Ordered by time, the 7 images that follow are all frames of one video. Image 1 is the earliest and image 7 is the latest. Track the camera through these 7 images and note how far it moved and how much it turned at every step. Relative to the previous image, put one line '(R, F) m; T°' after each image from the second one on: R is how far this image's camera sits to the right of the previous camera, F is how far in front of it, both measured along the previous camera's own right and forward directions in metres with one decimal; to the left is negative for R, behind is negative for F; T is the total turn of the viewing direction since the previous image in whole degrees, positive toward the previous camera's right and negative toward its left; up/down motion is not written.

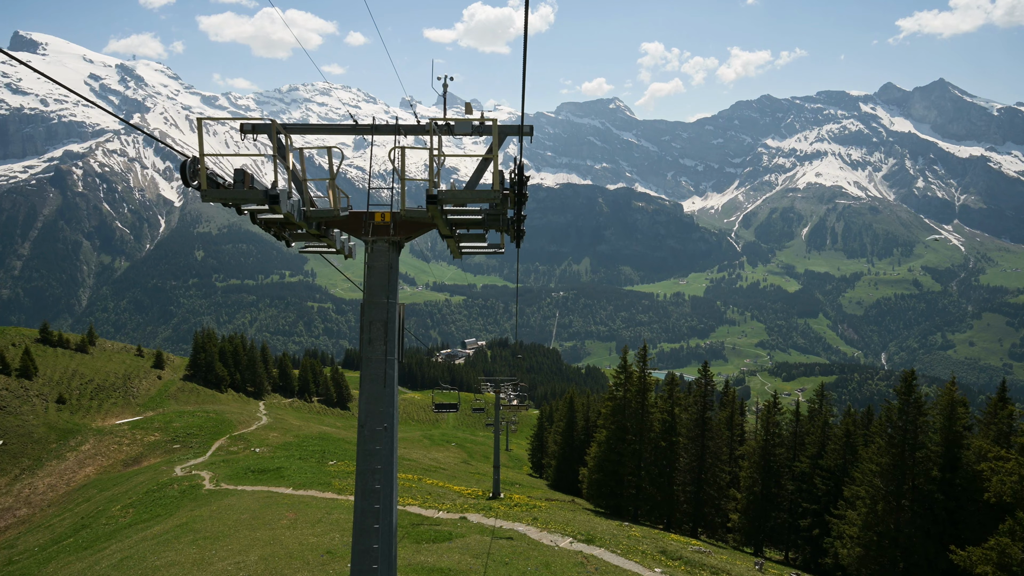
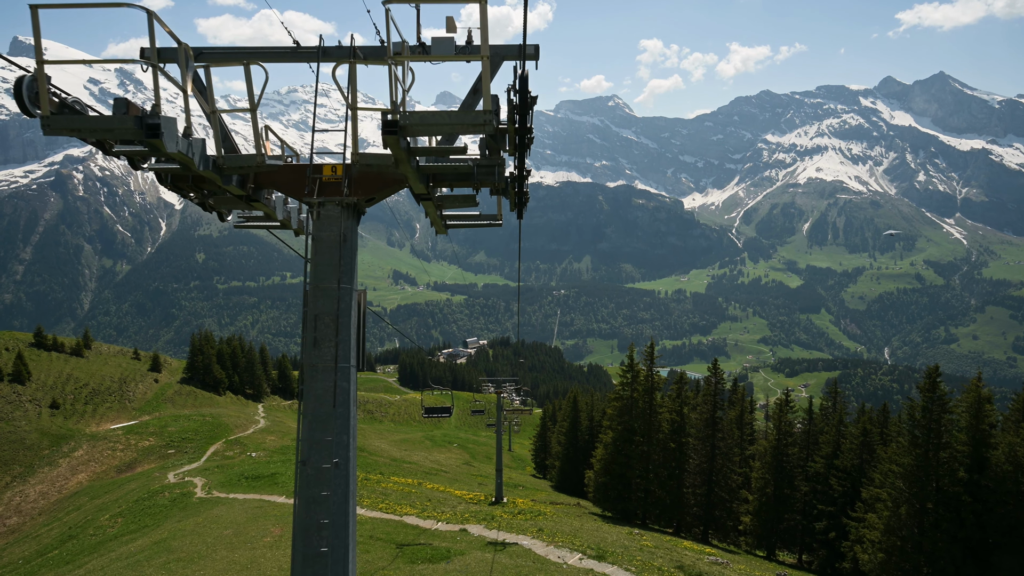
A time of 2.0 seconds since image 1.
(0.0, +2.1) m; 0°
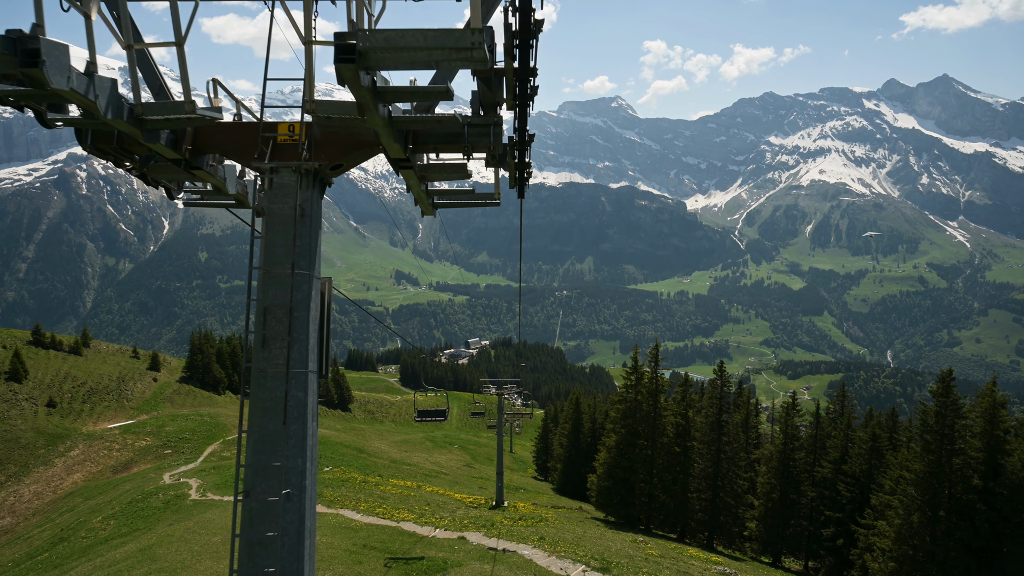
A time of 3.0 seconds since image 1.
(0.0, +1.1) m; 0°
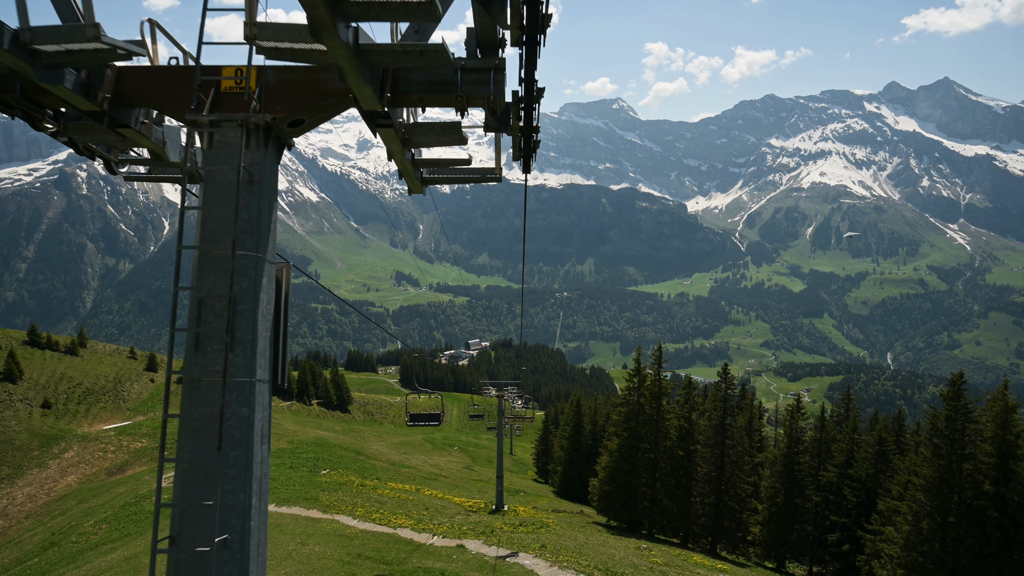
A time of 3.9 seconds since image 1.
(0.0, +0.9) m; 0°
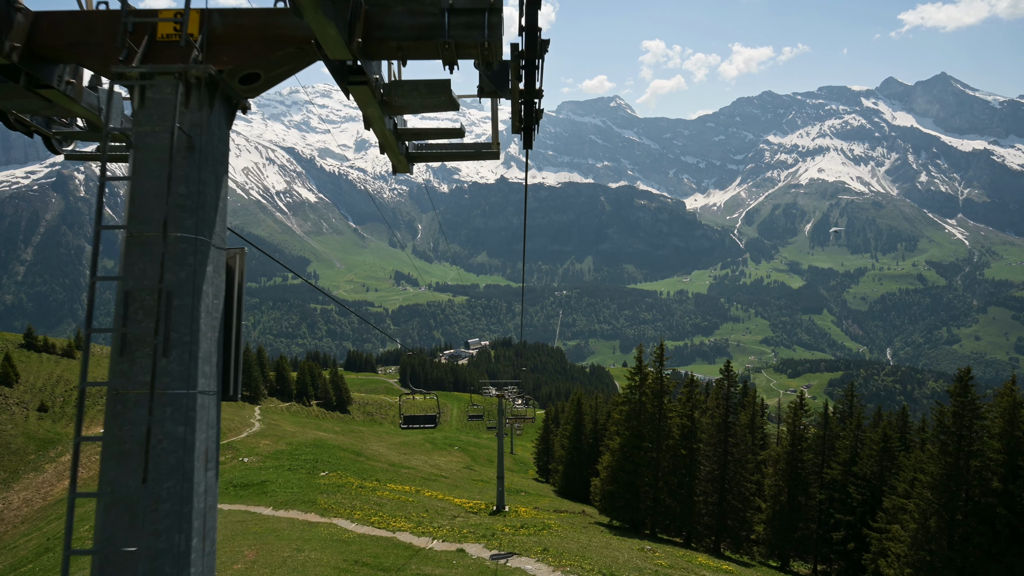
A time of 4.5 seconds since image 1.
(0.0, +0.6) m; 0°
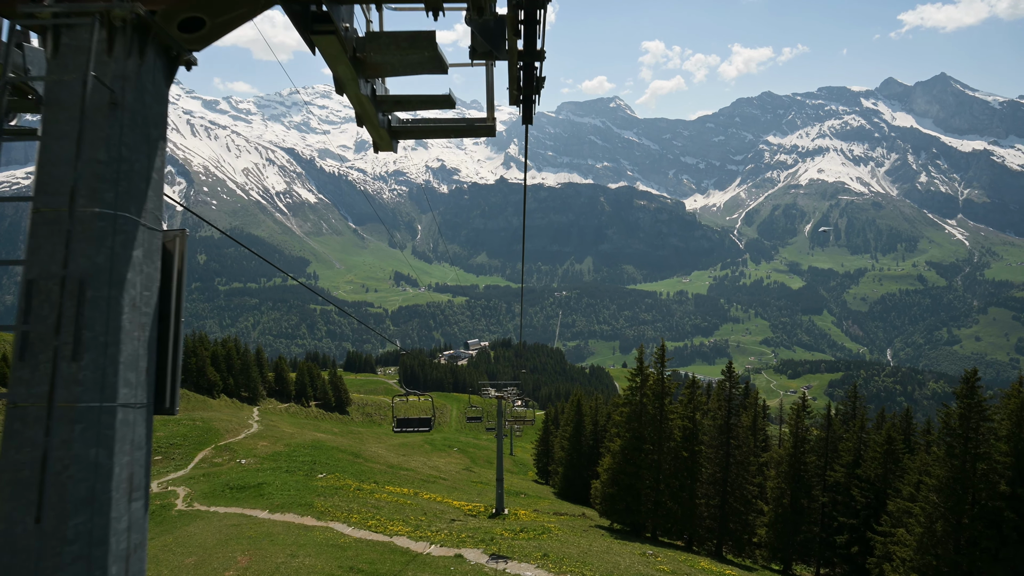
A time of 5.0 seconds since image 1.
(0.0, +0.6) m; 0°
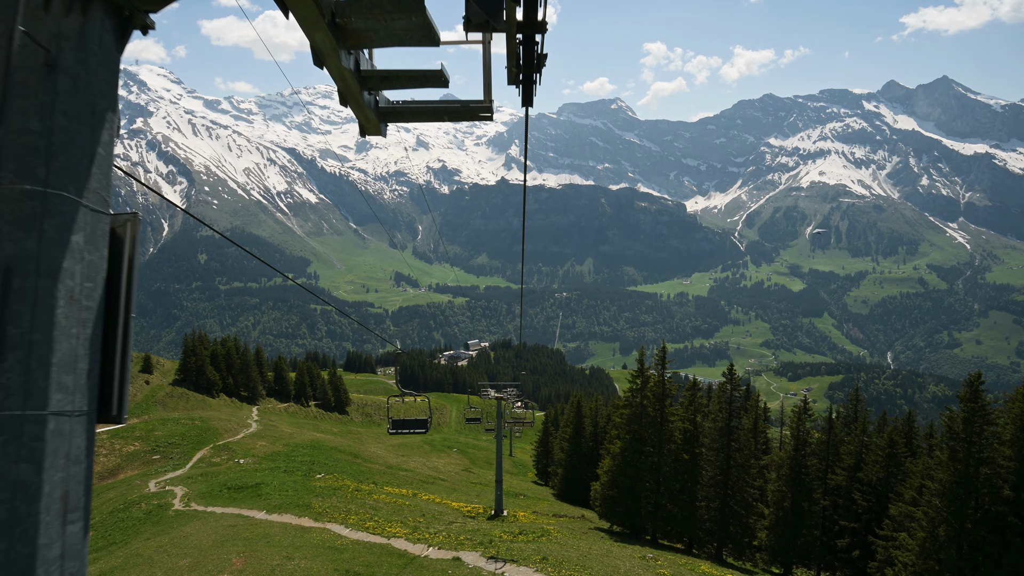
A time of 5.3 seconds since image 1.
(0.0, +0.3) m; 0°
